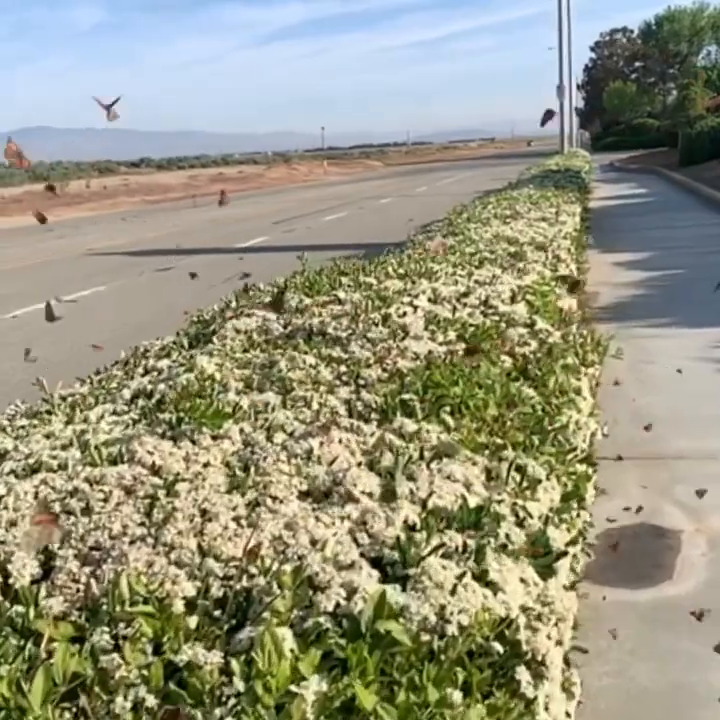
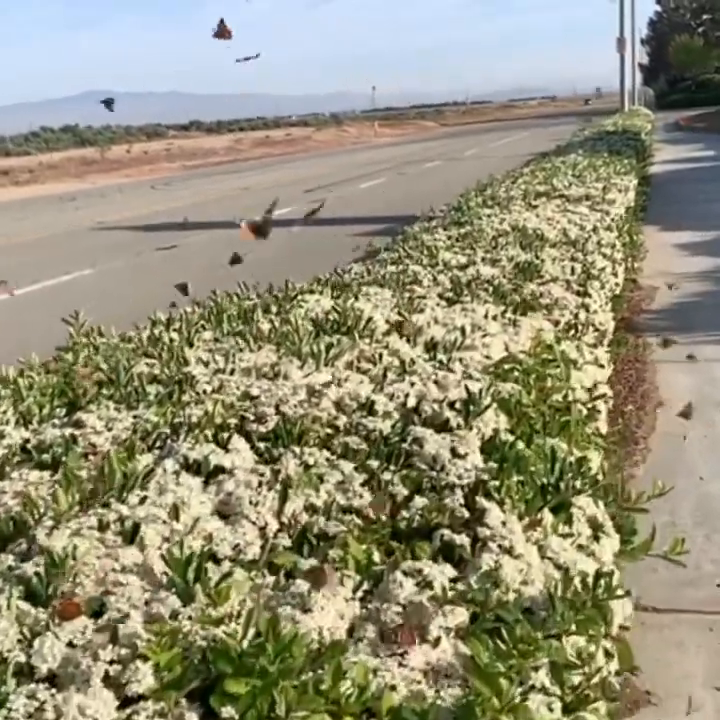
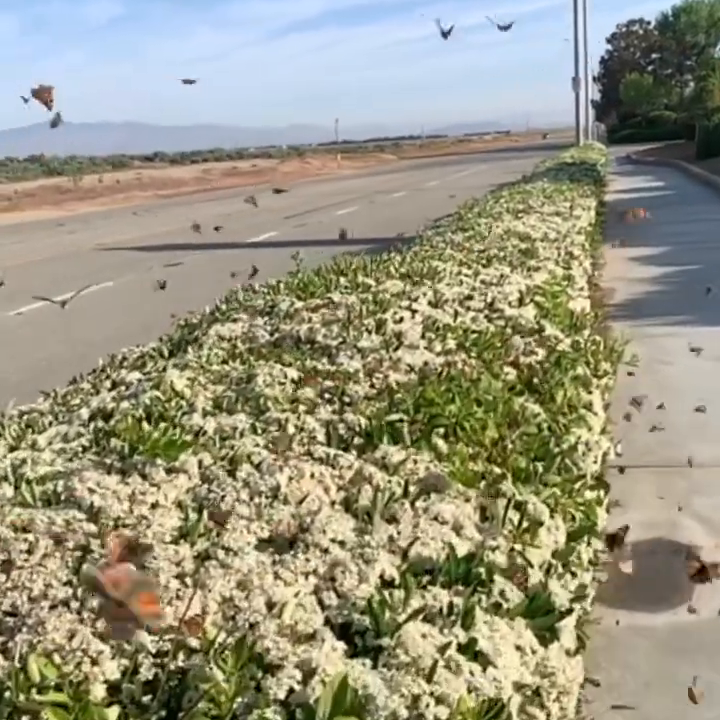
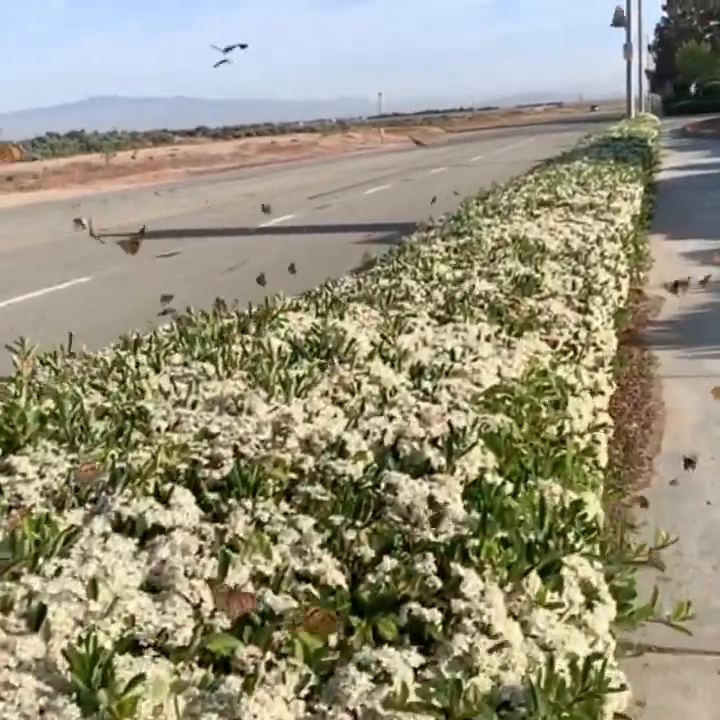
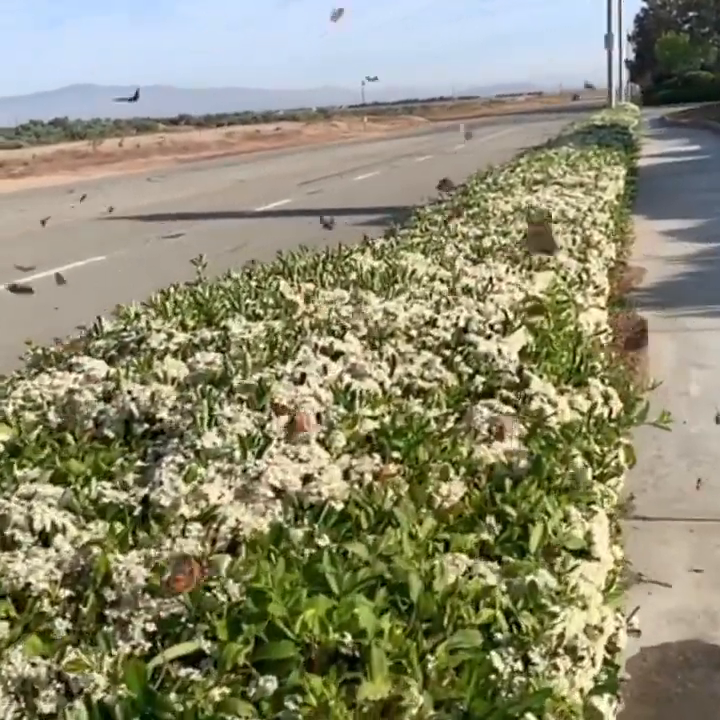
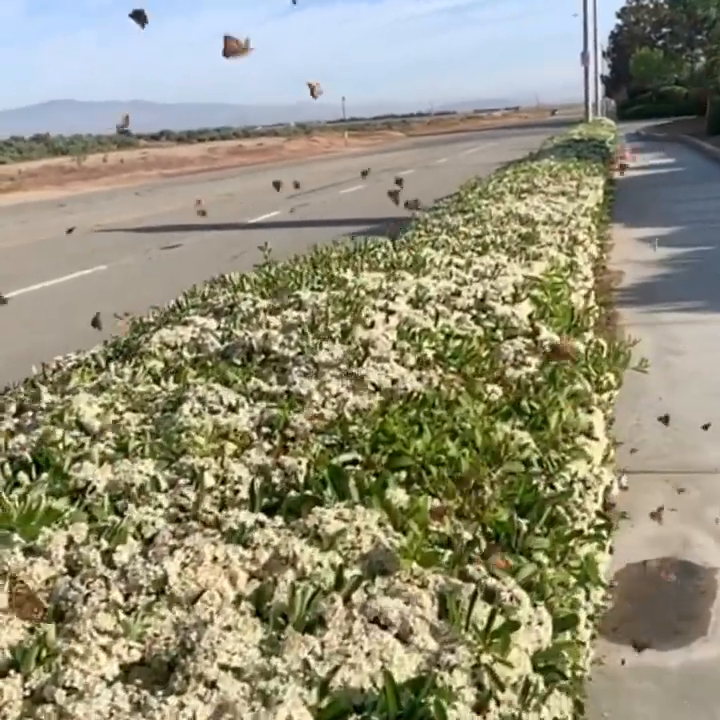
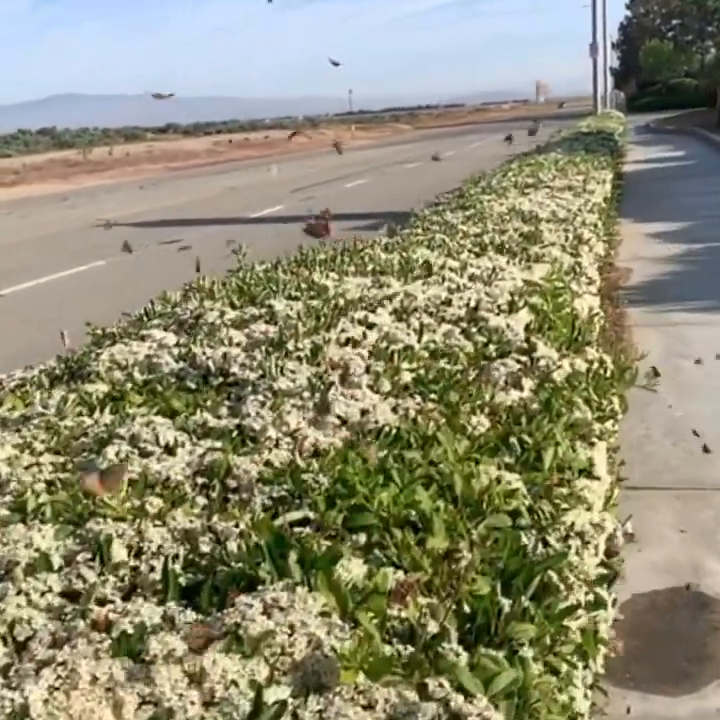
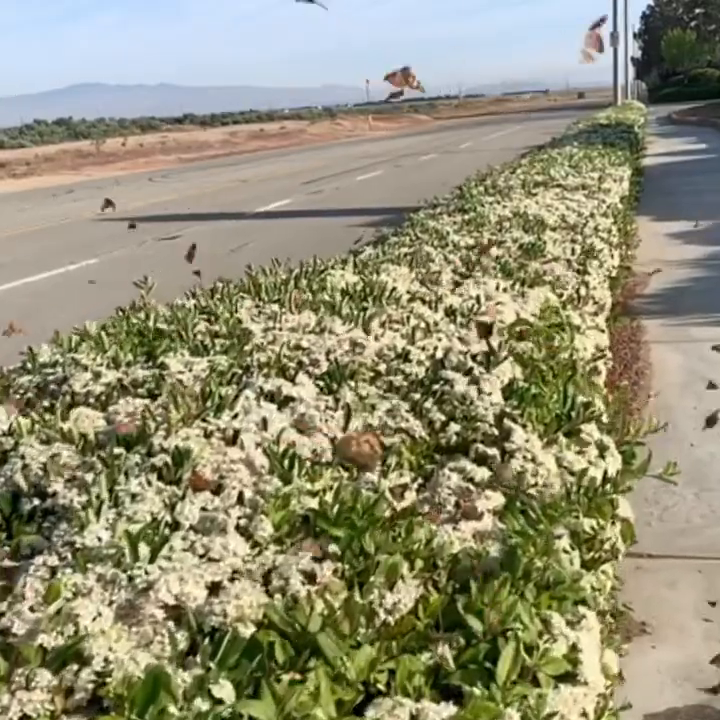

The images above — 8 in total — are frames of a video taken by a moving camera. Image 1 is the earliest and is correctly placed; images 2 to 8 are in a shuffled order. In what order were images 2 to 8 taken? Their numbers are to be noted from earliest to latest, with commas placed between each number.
3, 6, 7, 5, 8, 2, 4
